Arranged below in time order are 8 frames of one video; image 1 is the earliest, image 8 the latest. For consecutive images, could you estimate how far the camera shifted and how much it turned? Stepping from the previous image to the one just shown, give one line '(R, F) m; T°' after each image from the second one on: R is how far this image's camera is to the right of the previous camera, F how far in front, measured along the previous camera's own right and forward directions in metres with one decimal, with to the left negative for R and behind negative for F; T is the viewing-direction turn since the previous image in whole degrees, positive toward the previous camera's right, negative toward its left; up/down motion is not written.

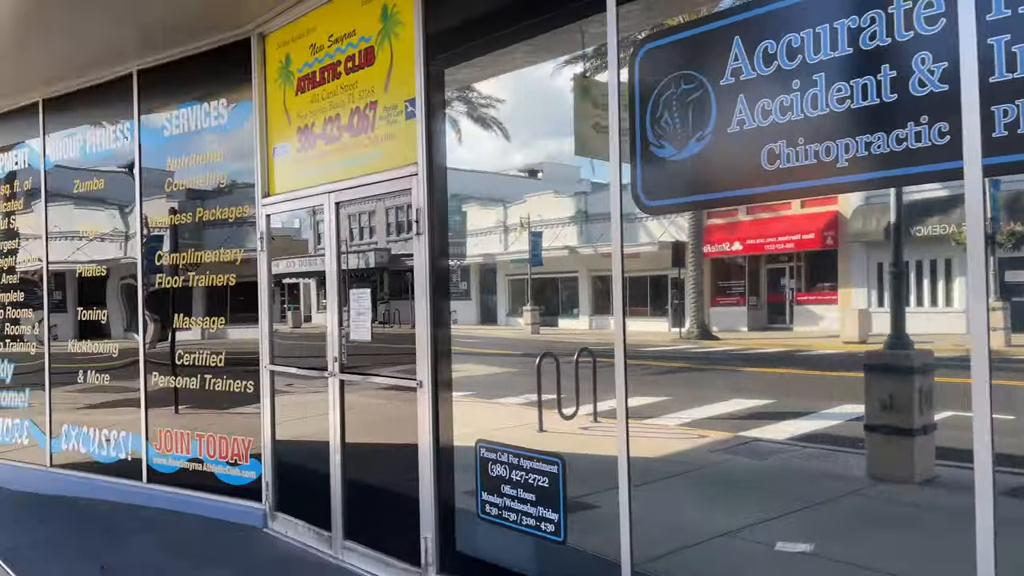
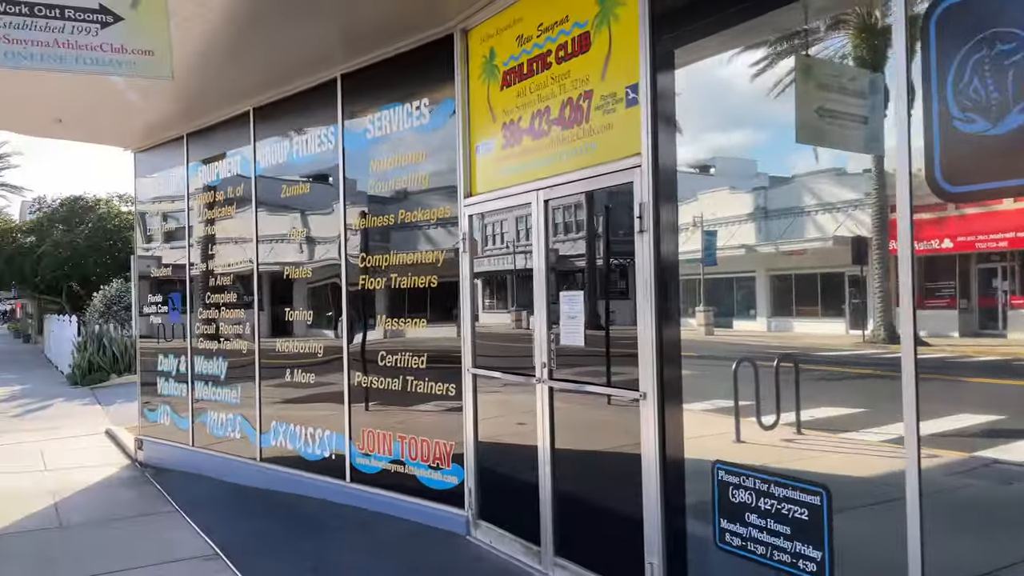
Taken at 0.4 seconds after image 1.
(-0.3, +0.3) m; -11°
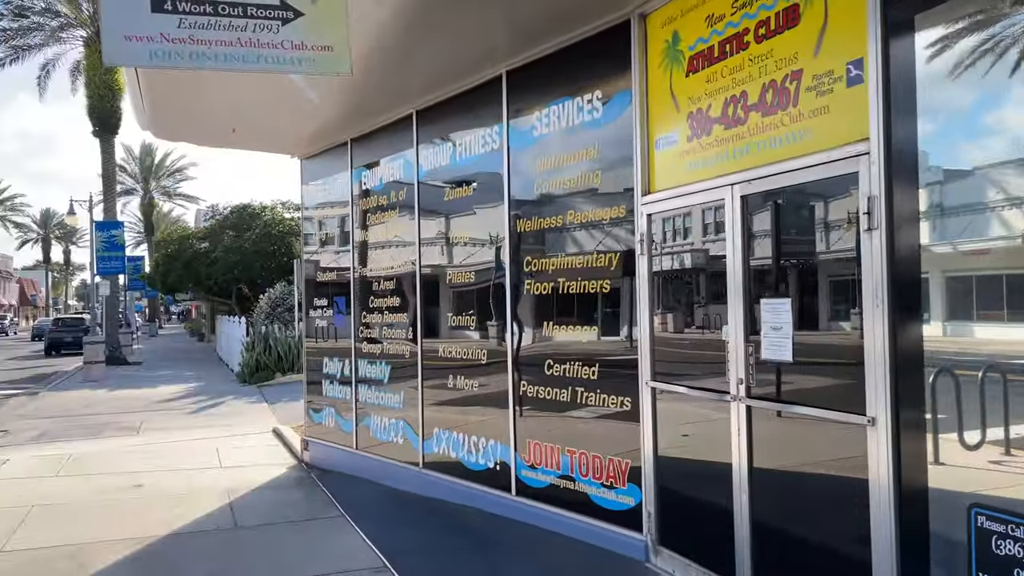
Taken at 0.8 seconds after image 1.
(-0.3, +0.3) m; -10°
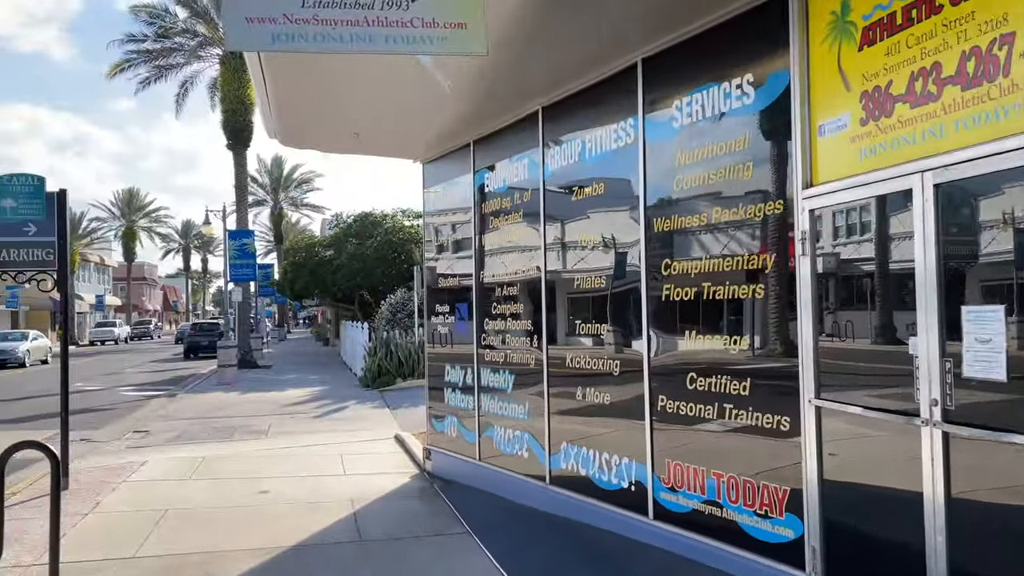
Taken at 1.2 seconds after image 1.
(-0.2, +0.4) m; -8°
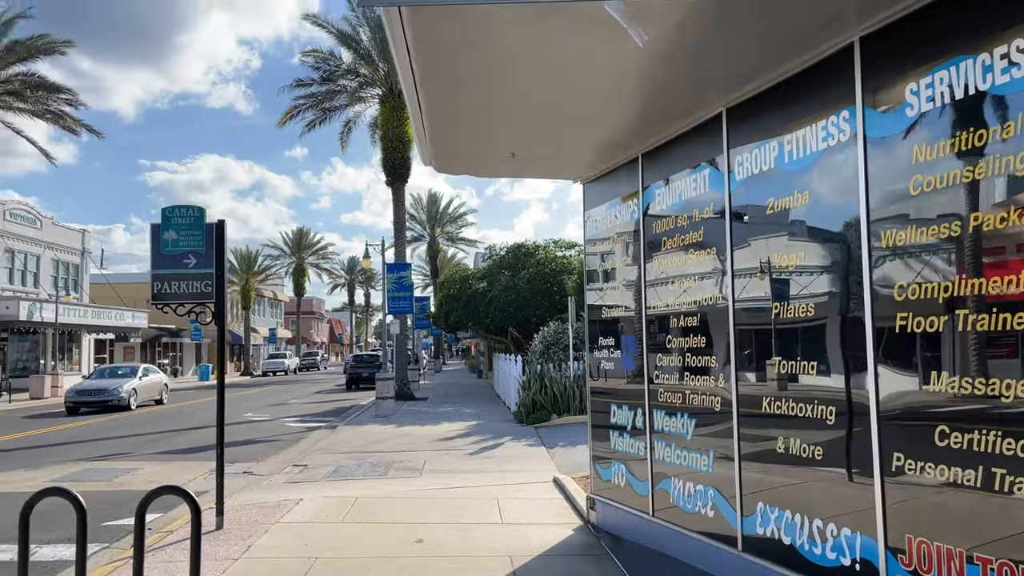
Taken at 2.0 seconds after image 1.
(-0.2, +0.8) m; -11°
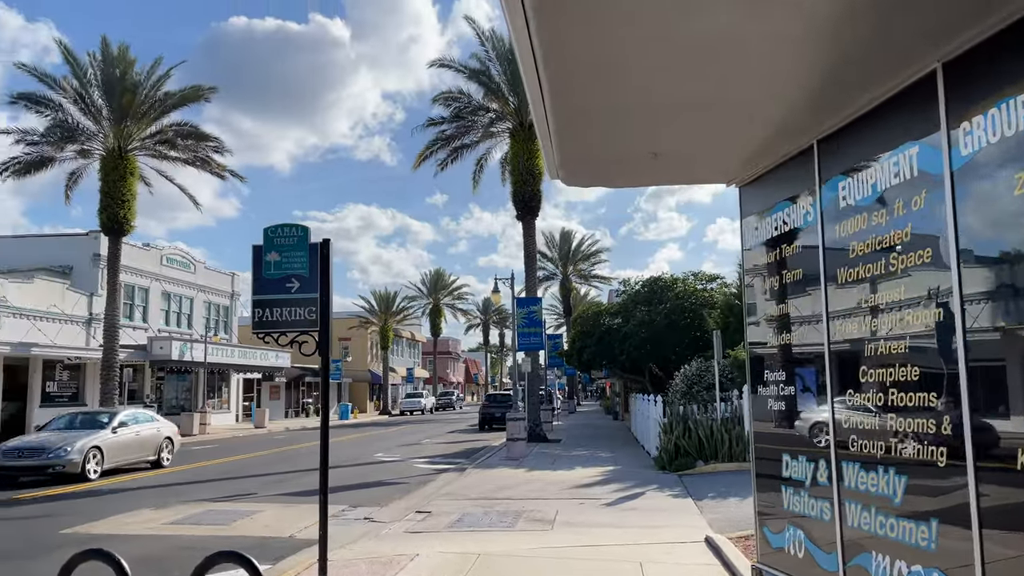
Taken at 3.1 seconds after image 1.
(-0.1, +1.2) m; -9°
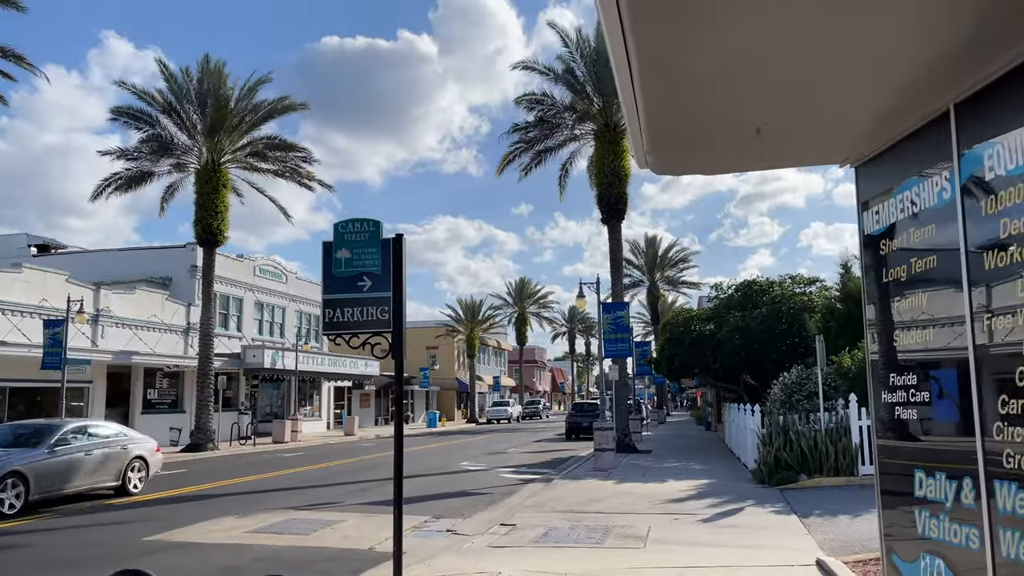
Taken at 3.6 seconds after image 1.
(0.0, +0.6) m; -6°
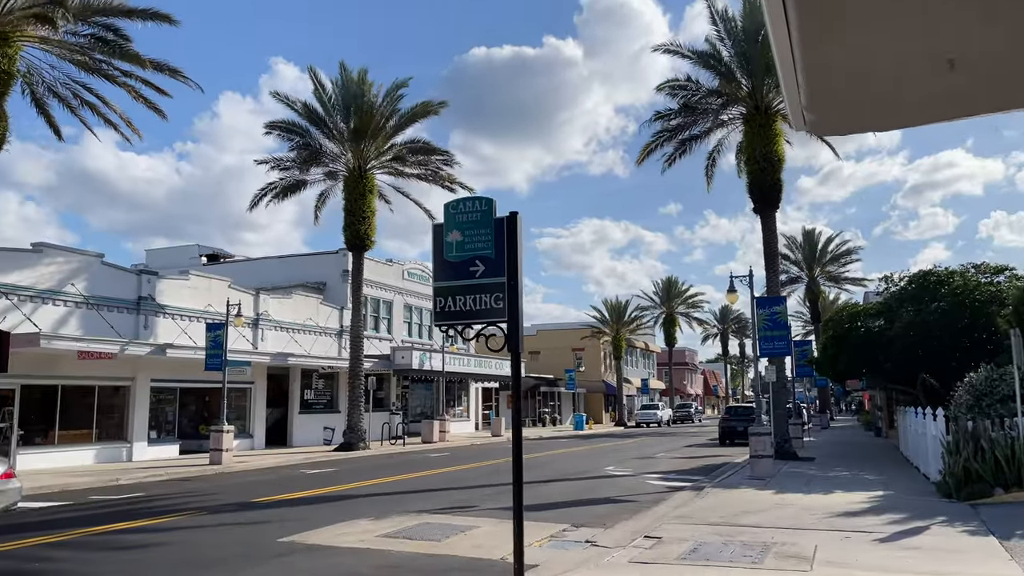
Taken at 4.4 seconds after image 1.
(+0.1, +0.8) m; -10°
